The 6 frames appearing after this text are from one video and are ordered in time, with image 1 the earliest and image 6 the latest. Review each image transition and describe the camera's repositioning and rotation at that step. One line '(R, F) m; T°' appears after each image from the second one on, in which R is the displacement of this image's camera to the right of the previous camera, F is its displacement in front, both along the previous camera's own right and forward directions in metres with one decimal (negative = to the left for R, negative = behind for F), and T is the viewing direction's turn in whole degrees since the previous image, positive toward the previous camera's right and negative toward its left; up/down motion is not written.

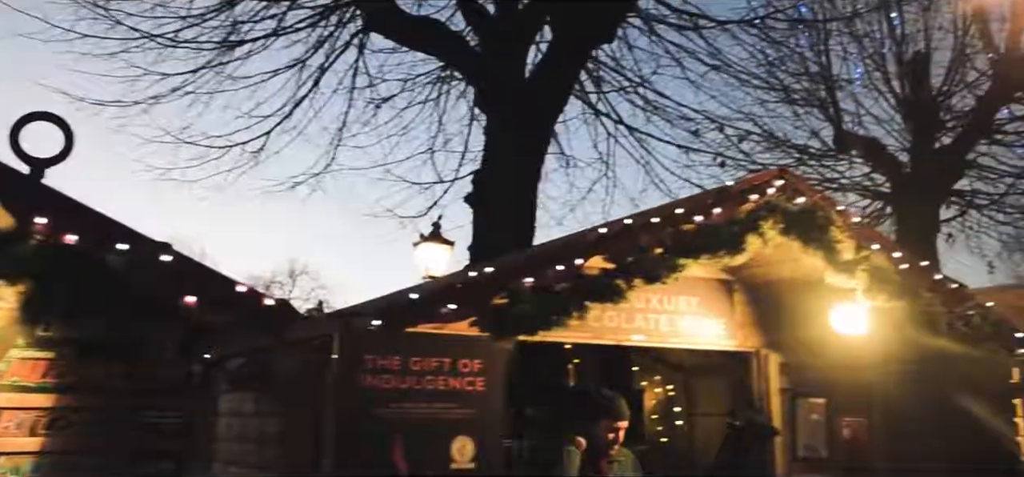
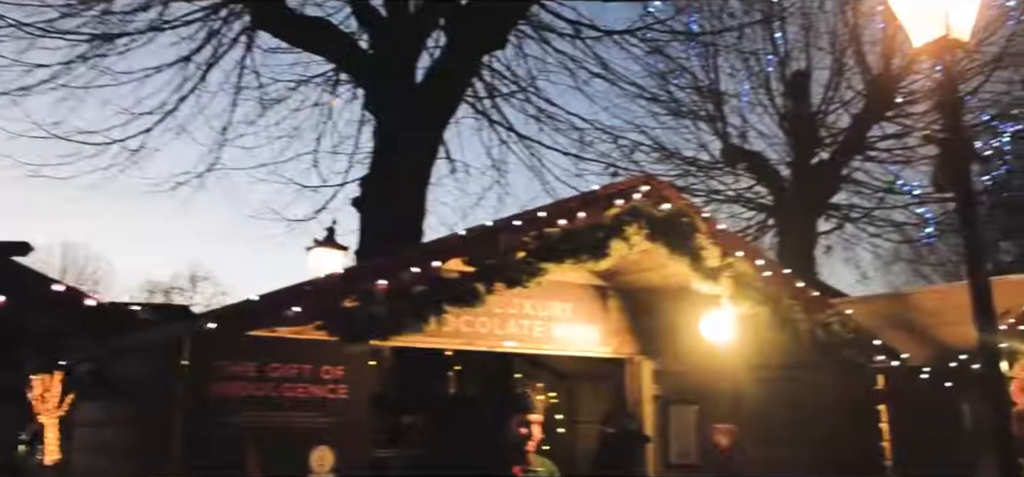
(+0.2, +0.1) m; +6°
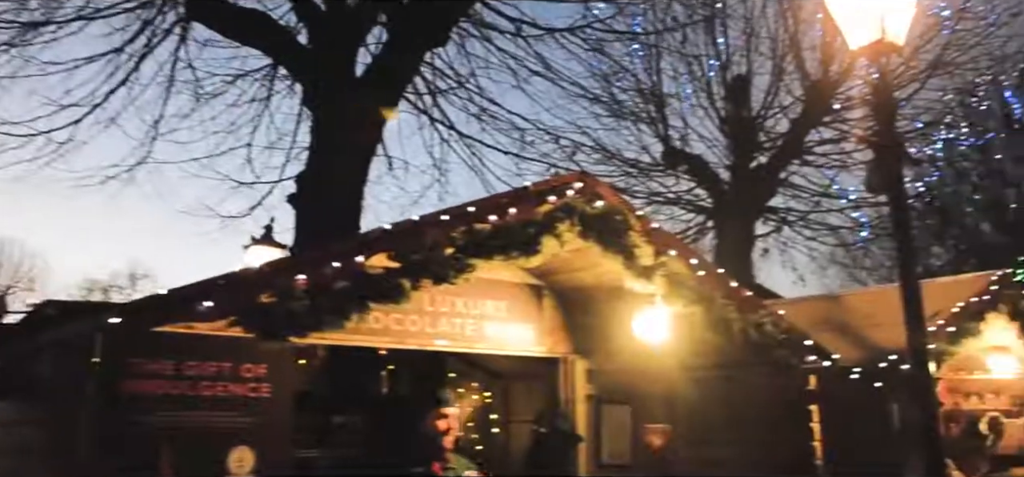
(+0.1, +0.1) m; +3°
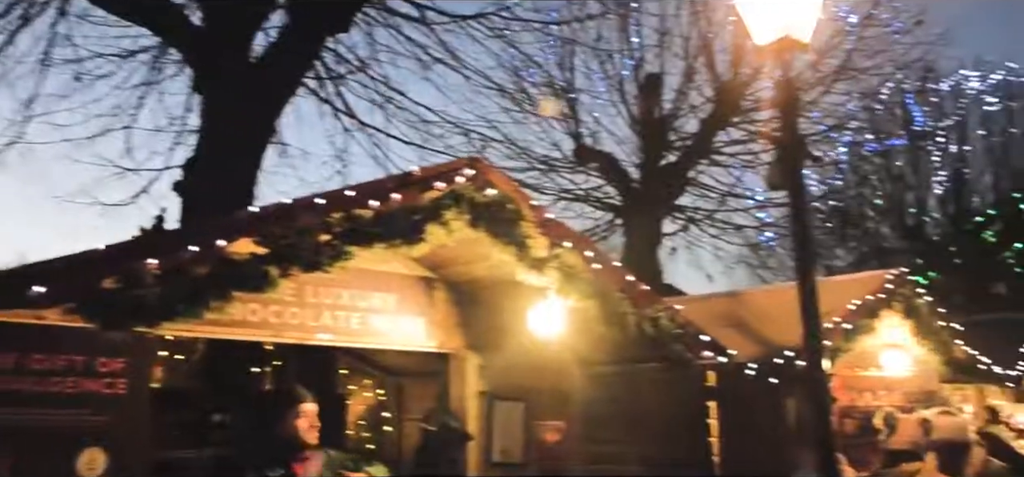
(+0.2, +0.3) m; +5°
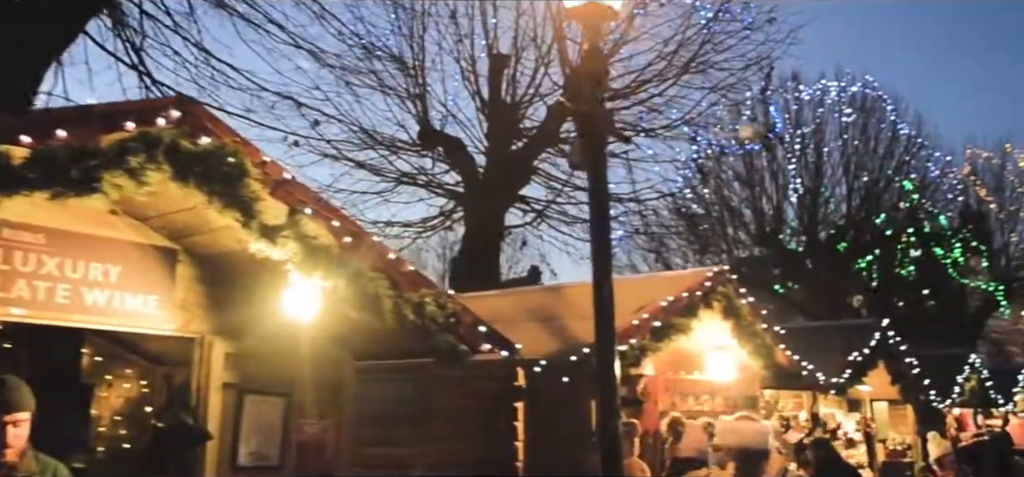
(+0.8, +0.8) m; +7°
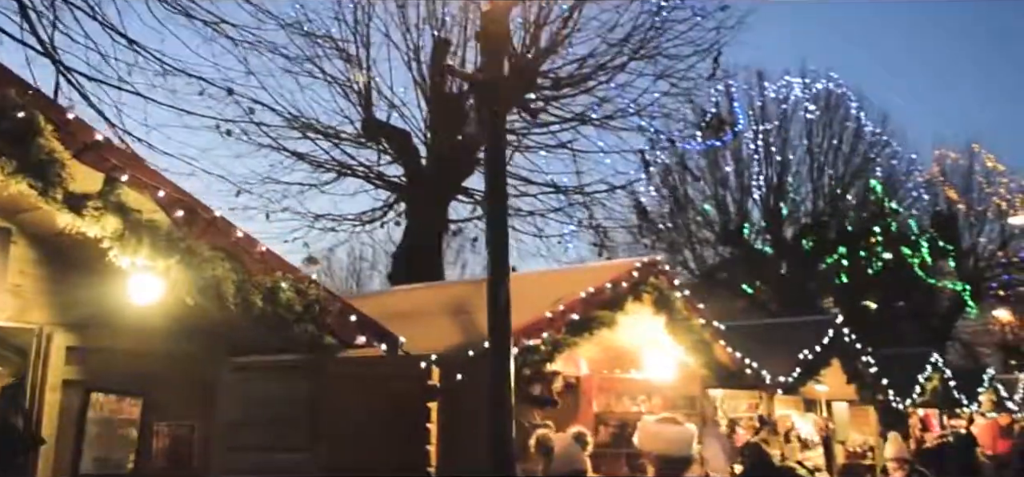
(+0.5, +0.6) m; +1°
